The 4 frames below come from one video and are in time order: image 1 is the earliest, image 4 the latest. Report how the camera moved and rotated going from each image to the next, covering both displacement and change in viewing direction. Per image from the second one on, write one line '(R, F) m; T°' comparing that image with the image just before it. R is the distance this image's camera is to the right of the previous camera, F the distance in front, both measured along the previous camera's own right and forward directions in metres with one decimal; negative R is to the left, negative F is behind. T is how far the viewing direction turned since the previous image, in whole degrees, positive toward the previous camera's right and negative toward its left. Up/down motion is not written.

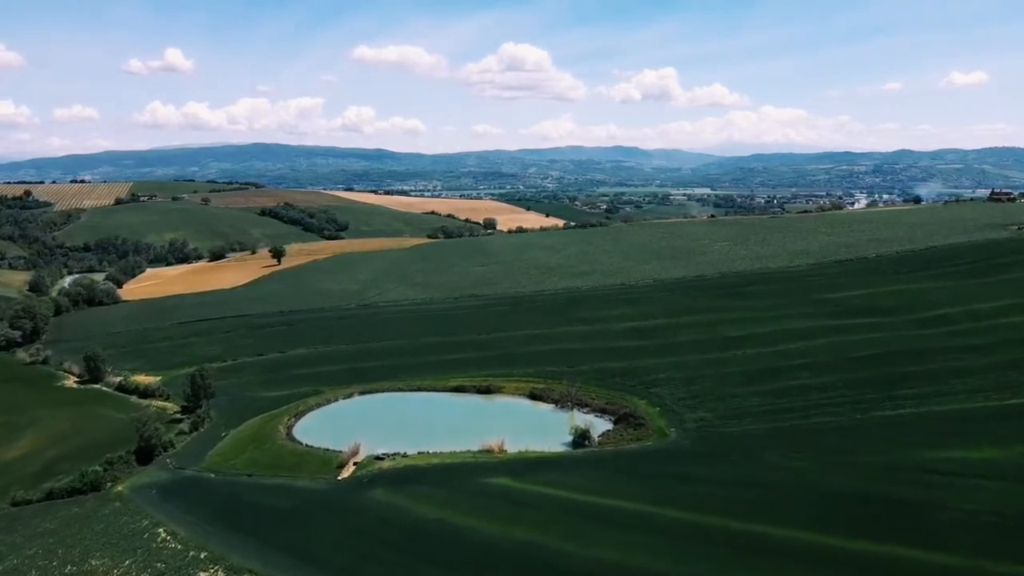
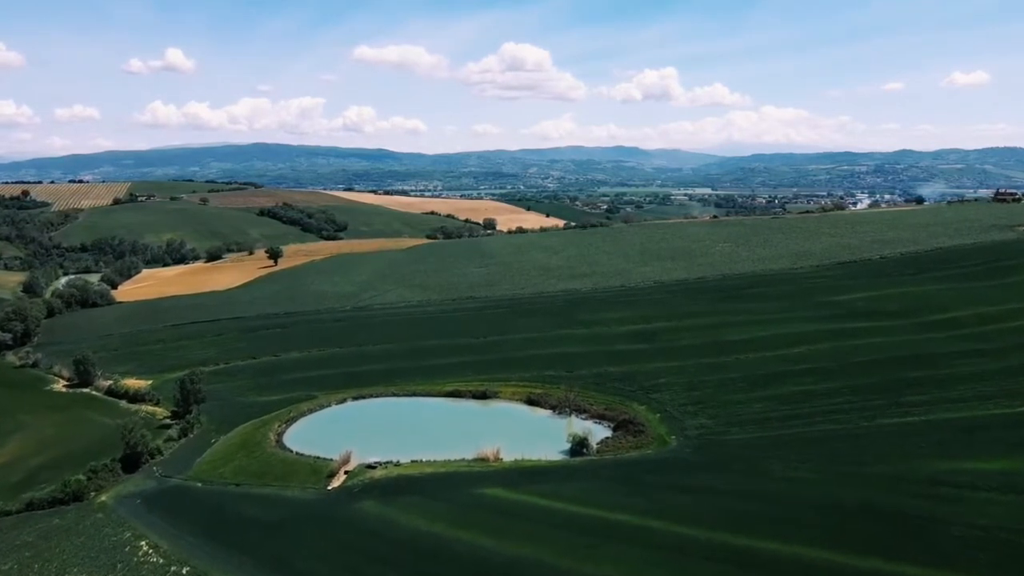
(+0.2, +1.1) m; 0°
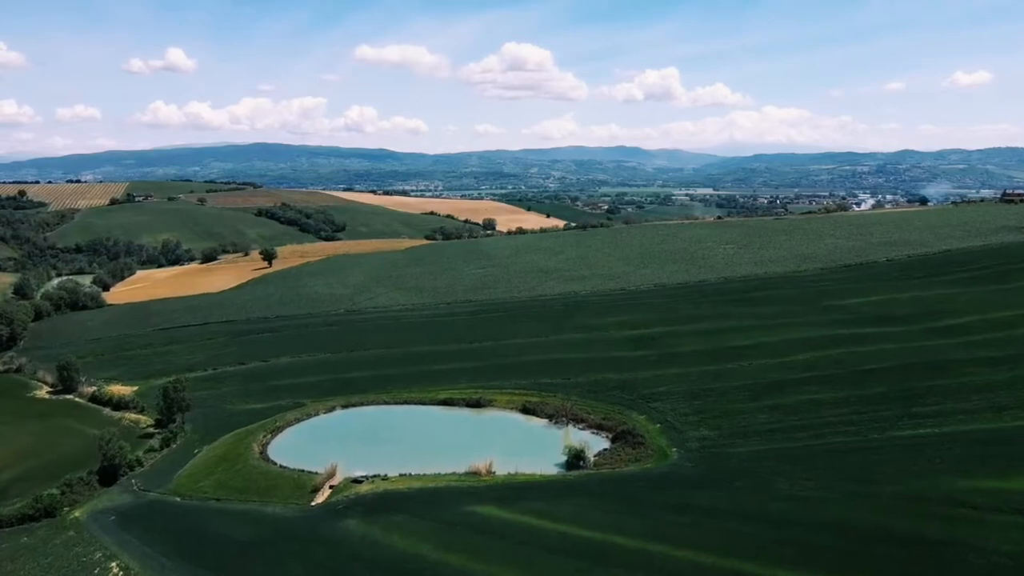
(+0.4, +1.6) m; 0°
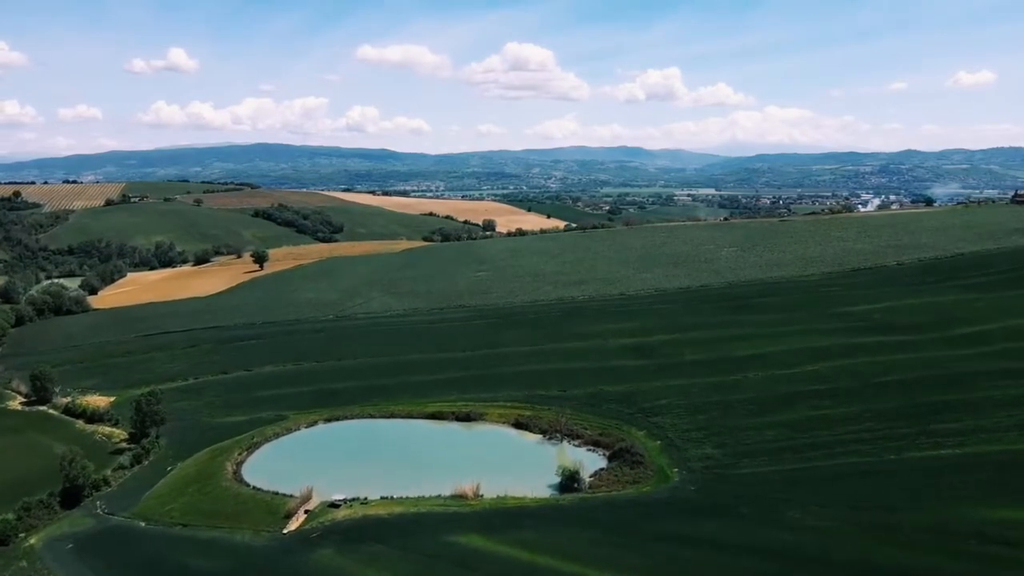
(+0.6, +2.4) m; 0°
